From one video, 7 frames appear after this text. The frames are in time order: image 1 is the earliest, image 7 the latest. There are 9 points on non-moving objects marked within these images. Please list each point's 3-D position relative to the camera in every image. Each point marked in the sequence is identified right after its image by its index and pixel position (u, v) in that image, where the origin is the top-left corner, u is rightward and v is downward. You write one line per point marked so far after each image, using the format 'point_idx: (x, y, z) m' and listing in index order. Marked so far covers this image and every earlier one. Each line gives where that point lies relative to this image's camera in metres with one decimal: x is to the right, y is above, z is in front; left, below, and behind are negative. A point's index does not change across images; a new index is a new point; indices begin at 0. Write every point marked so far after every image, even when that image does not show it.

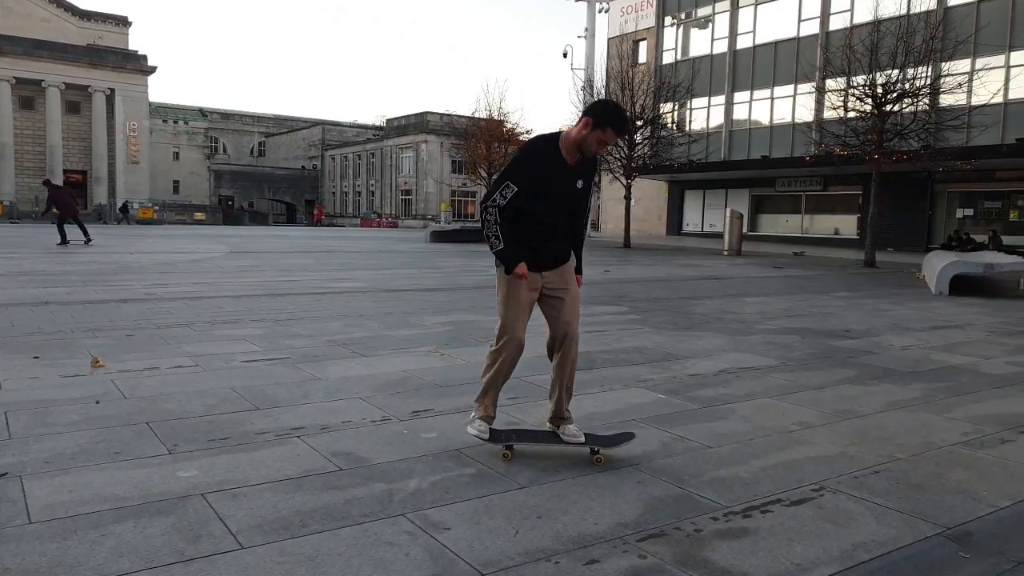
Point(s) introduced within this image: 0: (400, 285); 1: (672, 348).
0: (-1.6, 0.0, +12.2) m
1: (+1.4, -0.5, +6.9) m
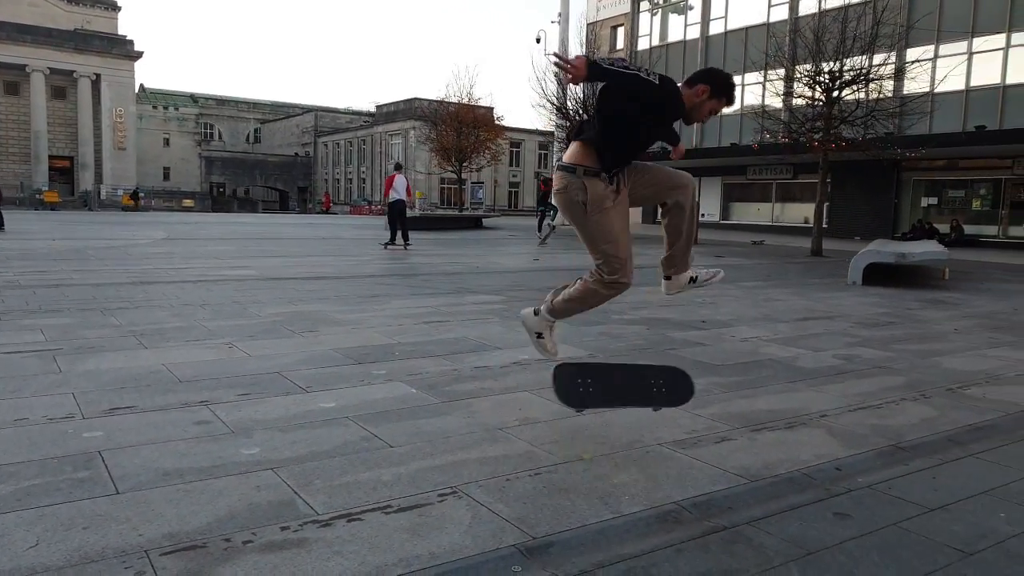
0: (-3.2, +0.2, +12.0) m
1: (-0.2, -0.4, +6.7) m
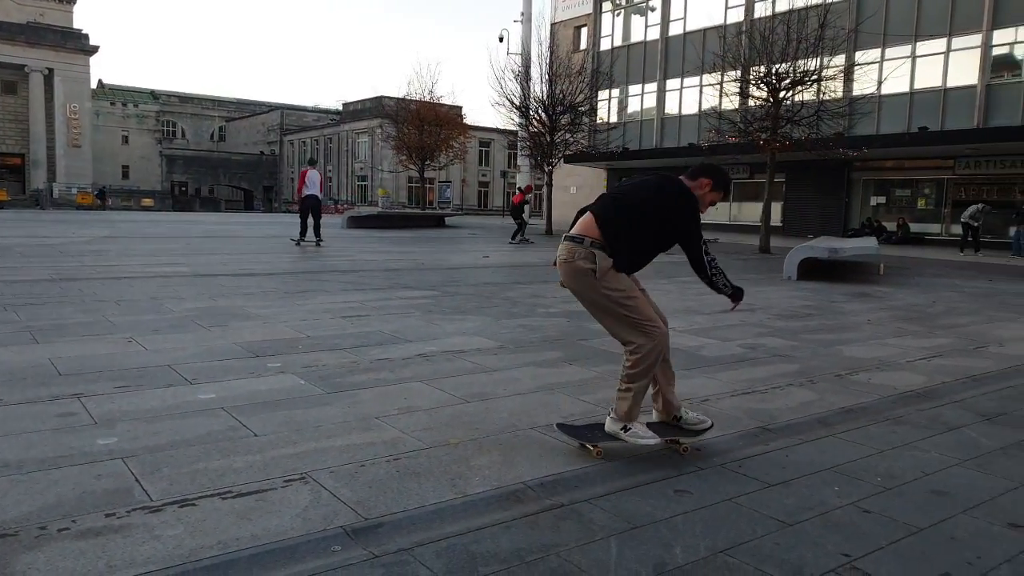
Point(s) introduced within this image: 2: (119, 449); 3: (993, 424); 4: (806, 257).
0: (-4.2, +0.3, +11.9) m
1: (-0.9, -0.4, +6.7) m
2: (-1.7, -0.7, +3.3) m
3: (+2.7, -0.7, +4.3) m
4: (+5.3, +0.5, +14.2) m
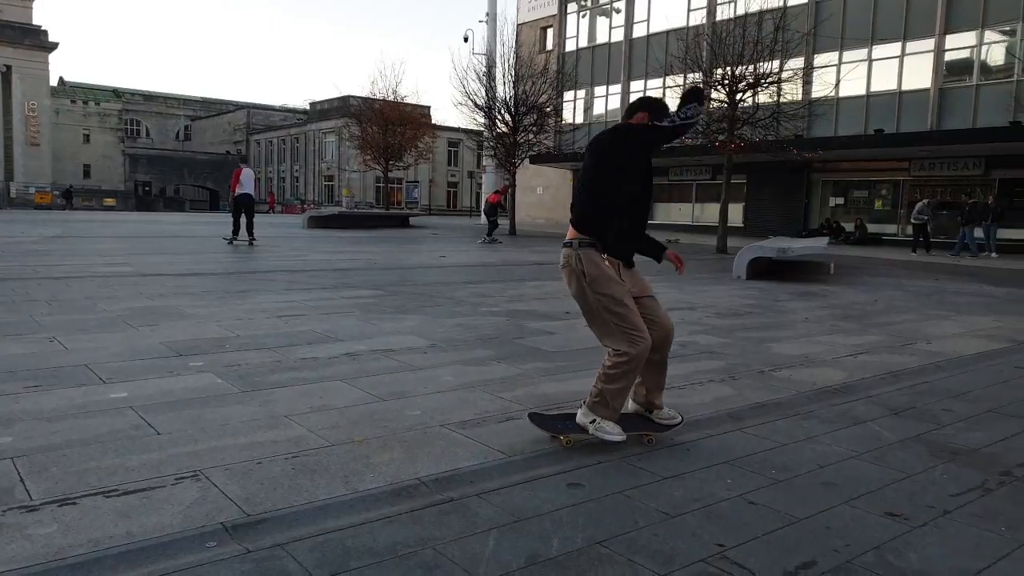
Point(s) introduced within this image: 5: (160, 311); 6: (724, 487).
0: (-4.9, +0.3, +11.7) m
1: (-1.5, -0.4, +6.7) m
2: (-2.1, -0.7, +3.3) m
3: (+2.2, -0.7, +4.4) m
4: (+4.5, +0.6, +14.4) m
5: (-3.3, -0.2, +7.4) m
6: (+0.8, -0.8, +3.1) m
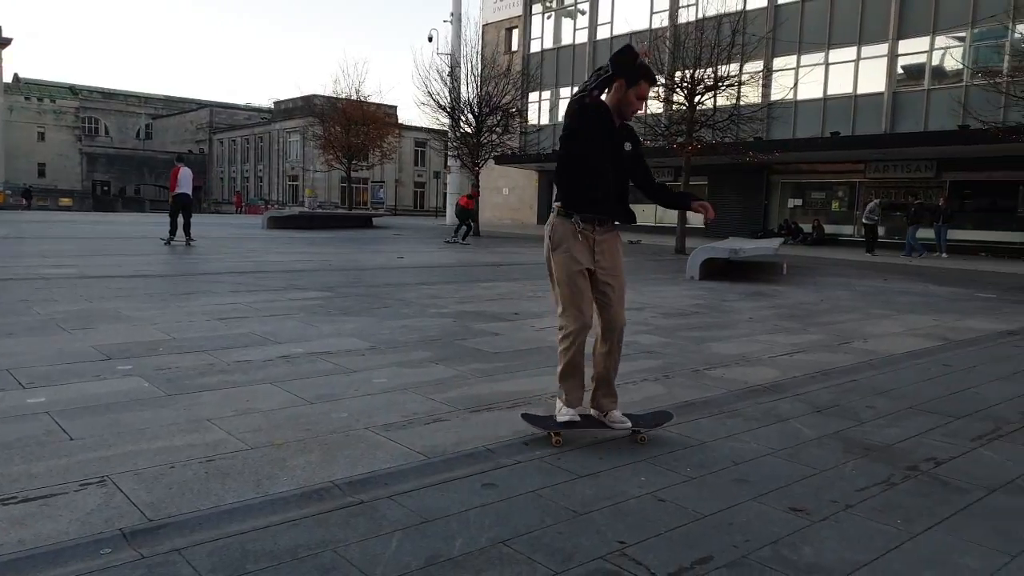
0: (-5.6, +0.2, +11.5) m
1: (-1.9, -0.4, +6.6) m
2: (-2.4, -0.7, +3.2) m
3: (+1.8, -0.7, +4.5) m
4: (+3.7, +0.6, +14.6) m
5: (-3.8, -0.2, +7.2) m
6: (+0.5, -0.8, +3.2) m
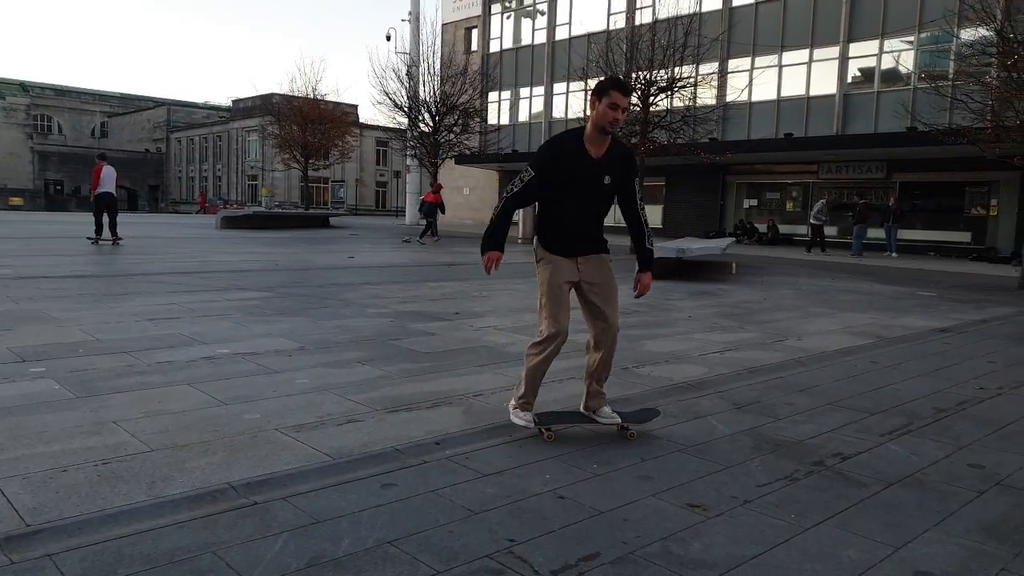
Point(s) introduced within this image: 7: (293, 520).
0: (-6.4, +0.2, +11.2) m
1: (-2.5, -0.4, +6.5) m
2: (-2.8, -0.7, +3.1) m
3: (+1.3, -0.7, +4.6) m
4: (+2.7, +0.6, +14.8) m
5: (-4.4, -0.2, +7.0) m
6: (+0.1, -0.8, +3.2) m
7: (-0.8, -0.8, +2.7) m
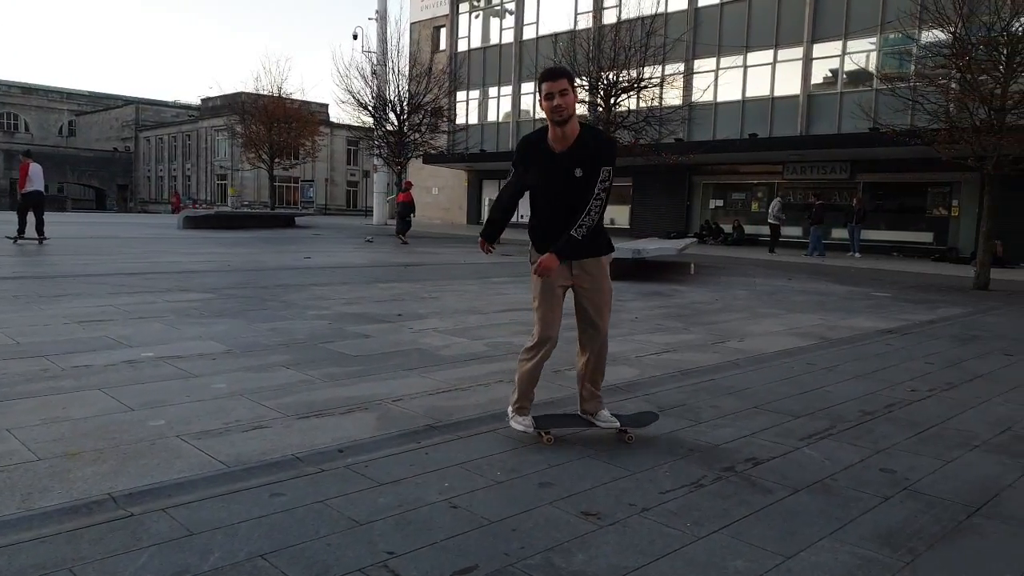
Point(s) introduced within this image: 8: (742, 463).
0: (-7.1, +0.2, +10.9) m
1: (-3.0, -0.4, +6.3) m
2: (-3.2, -0.7, +2.9) m
3: (+0.9, -0.7, +4.5) m
4: (+1.9, +0.6, +14.8) m
5: (-4.9, -0.3, +6.8) m
6: (-0.3, -0.8, +3.1) m
7: (-1.1, -0.8, +2.6) m
8: (+1.1, -0.8, +3.8) m
